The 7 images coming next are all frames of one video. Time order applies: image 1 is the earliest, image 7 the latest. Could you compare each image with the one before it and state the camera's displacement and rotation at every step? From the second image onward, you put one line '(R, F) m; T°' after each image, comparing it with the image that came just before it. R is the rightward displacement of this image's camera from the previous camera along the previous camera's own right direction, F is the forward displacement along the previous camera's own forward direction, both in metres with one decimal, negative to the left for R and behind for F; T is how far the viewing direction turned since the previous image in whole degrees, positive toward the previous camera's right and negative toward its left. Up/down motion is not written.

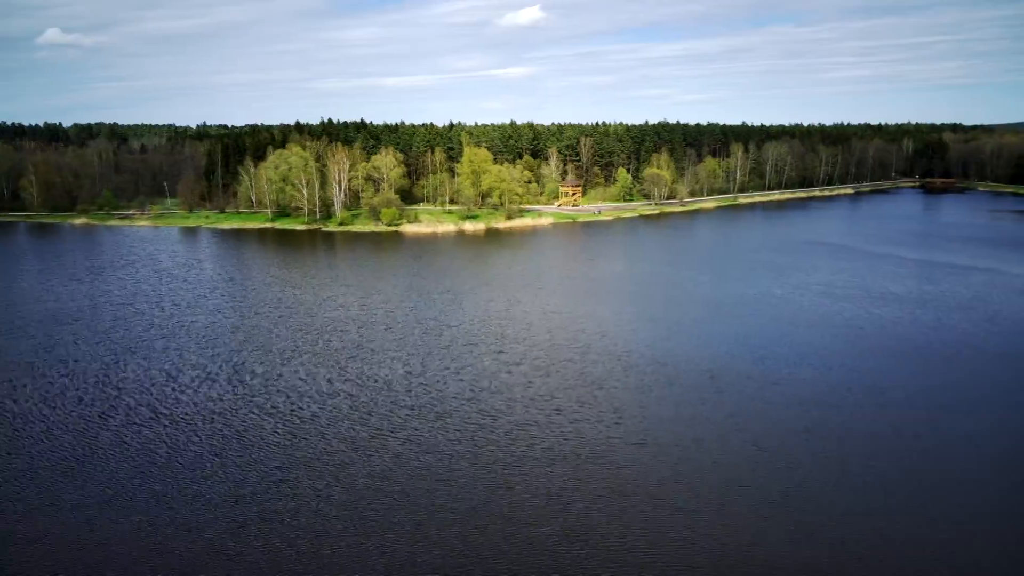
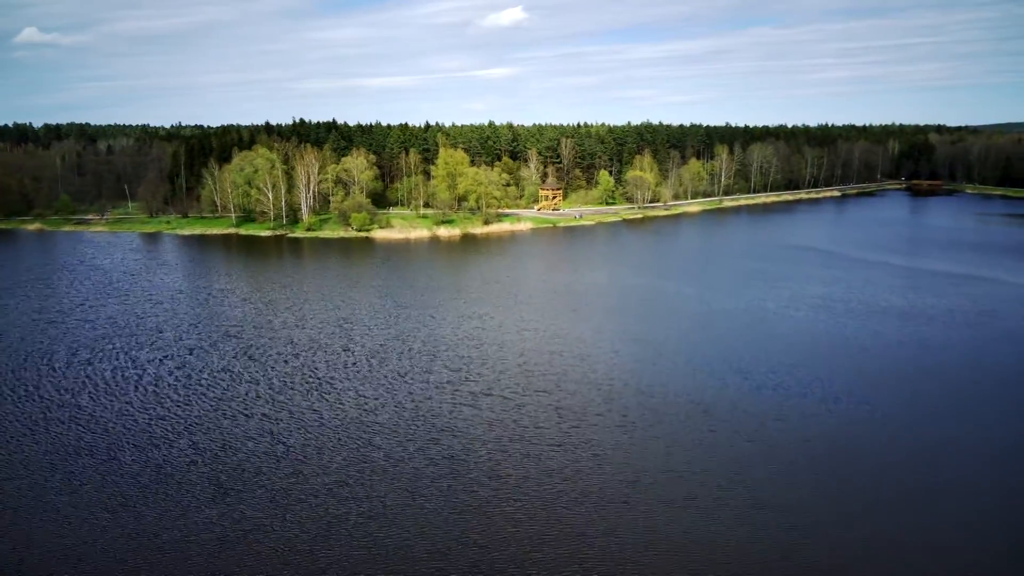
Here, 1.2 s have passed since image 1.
(+0.4, +1.9) m; +1°
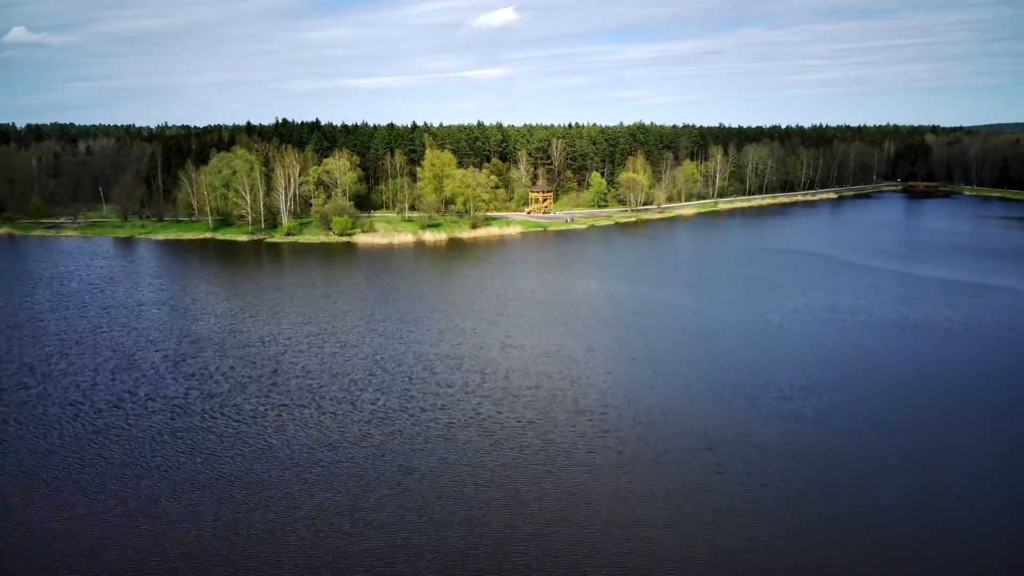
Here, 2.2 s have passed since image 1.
(+0.2, +1.6) m; +1°
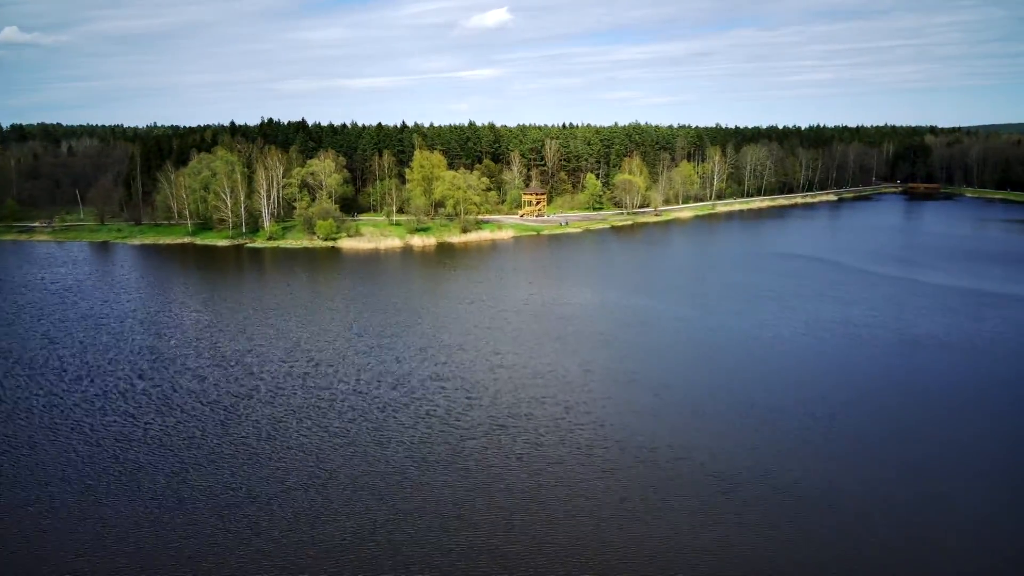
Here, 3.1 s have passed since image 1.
(+0.1, +1.5) m; 0°
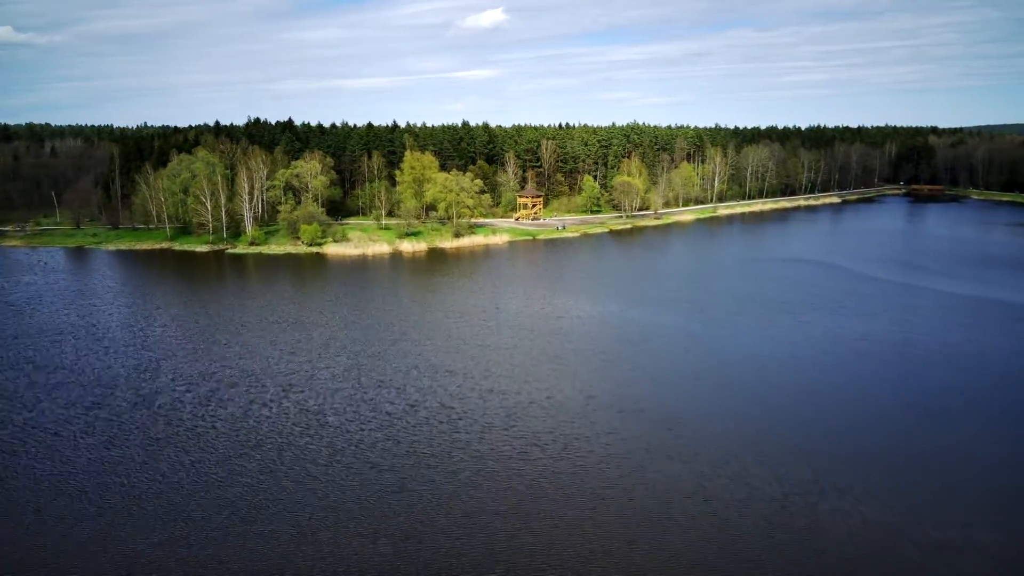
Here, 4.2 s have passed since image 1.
(+0.1, +1.7) m; 0°
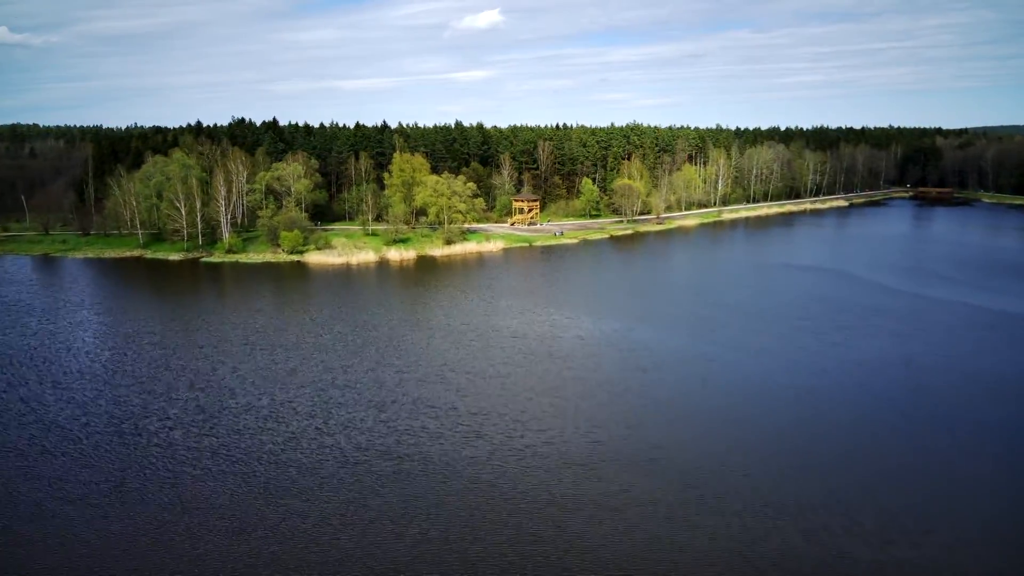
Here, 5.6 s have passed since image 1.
(+0.1, +2.2) m; 0°
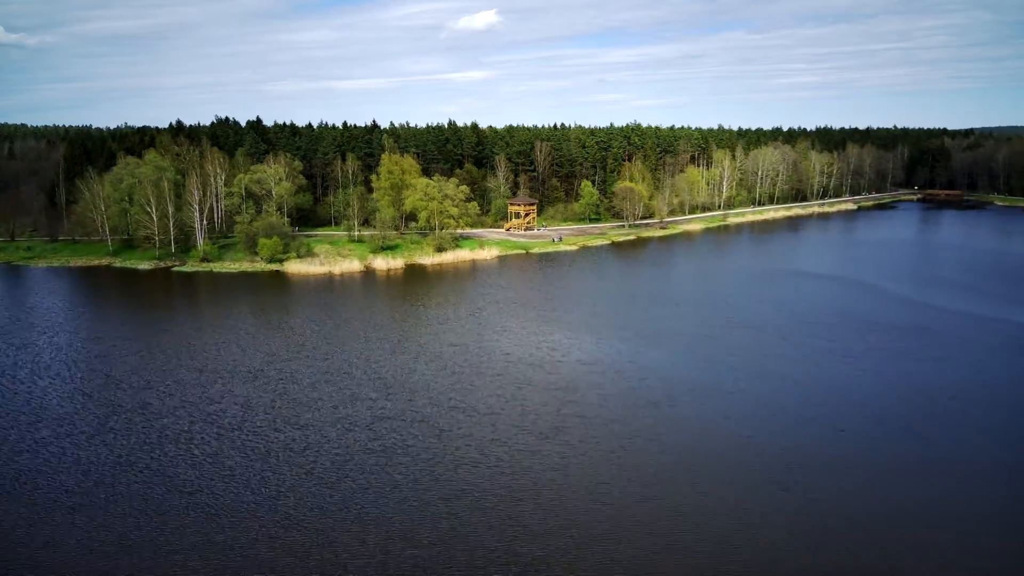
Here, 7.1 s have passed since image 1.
(+0.1, +2.2) m; 0°
